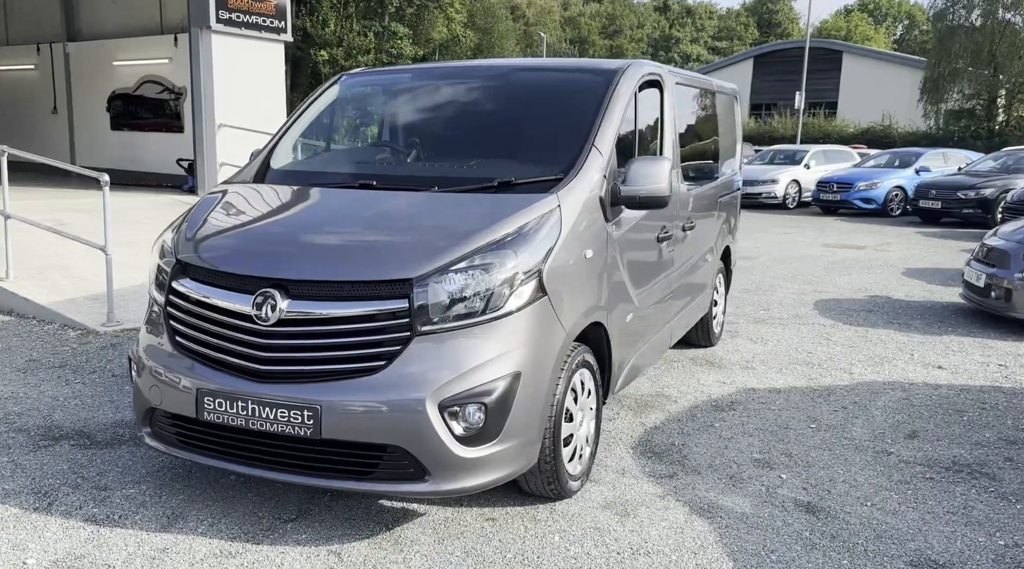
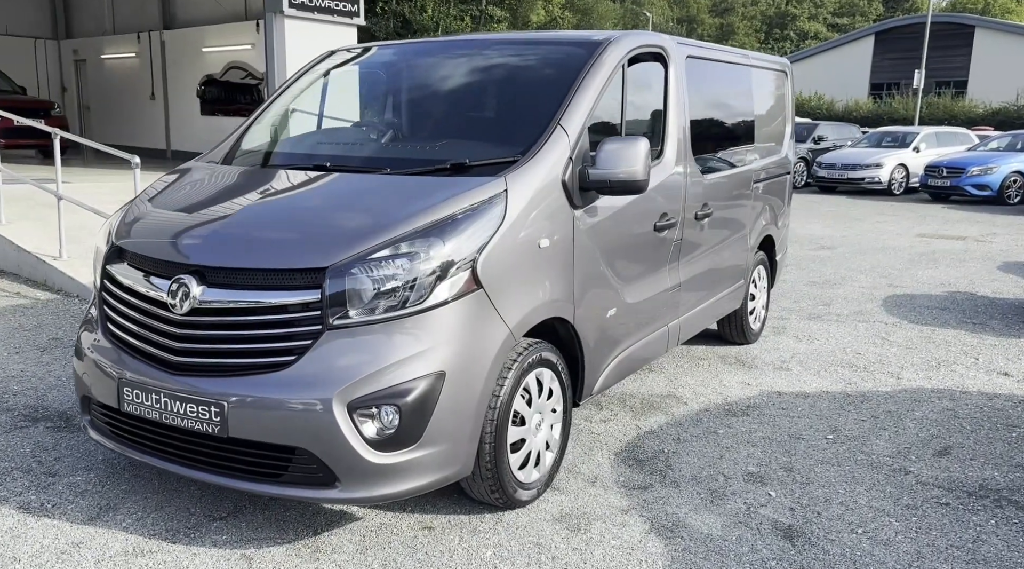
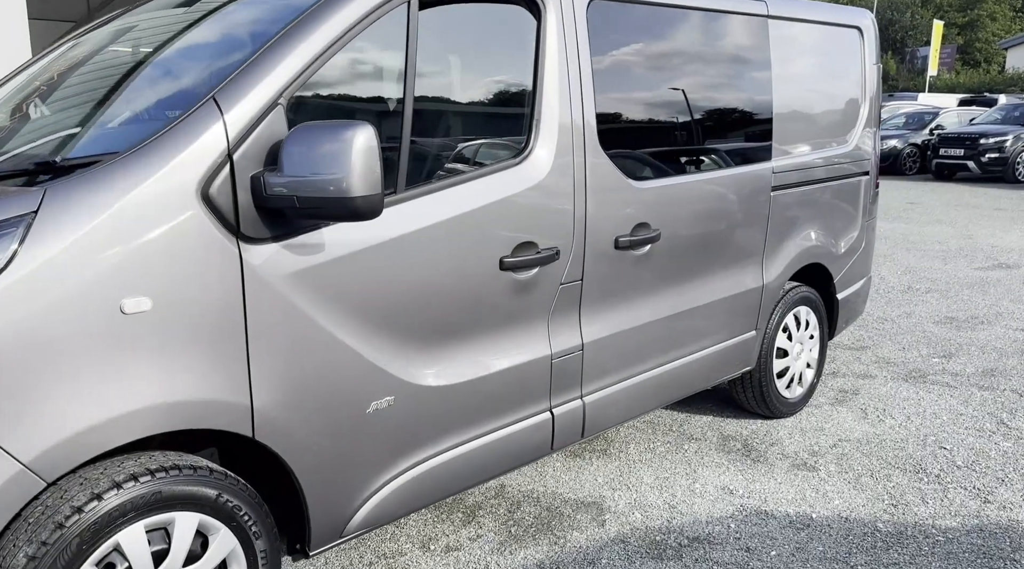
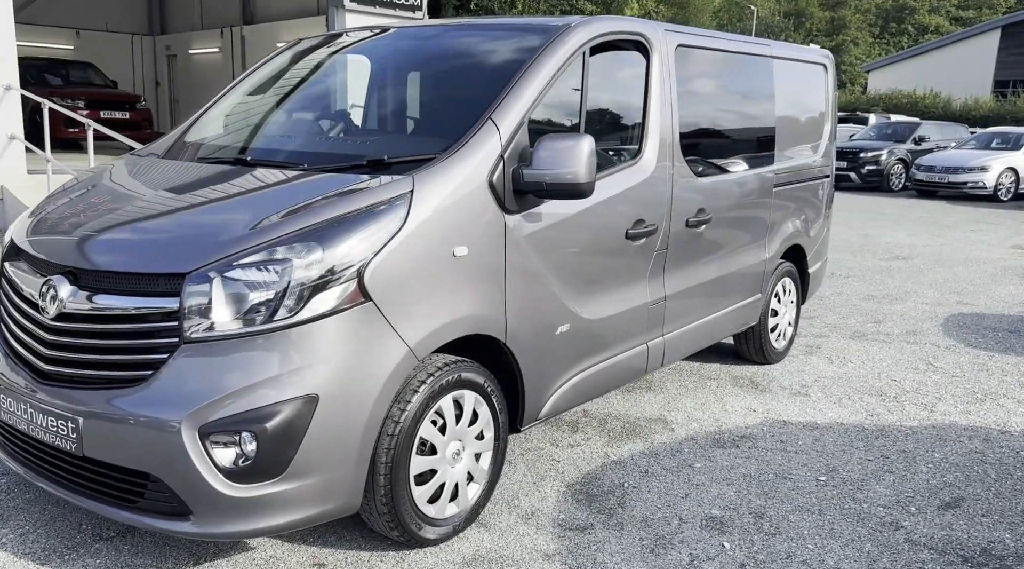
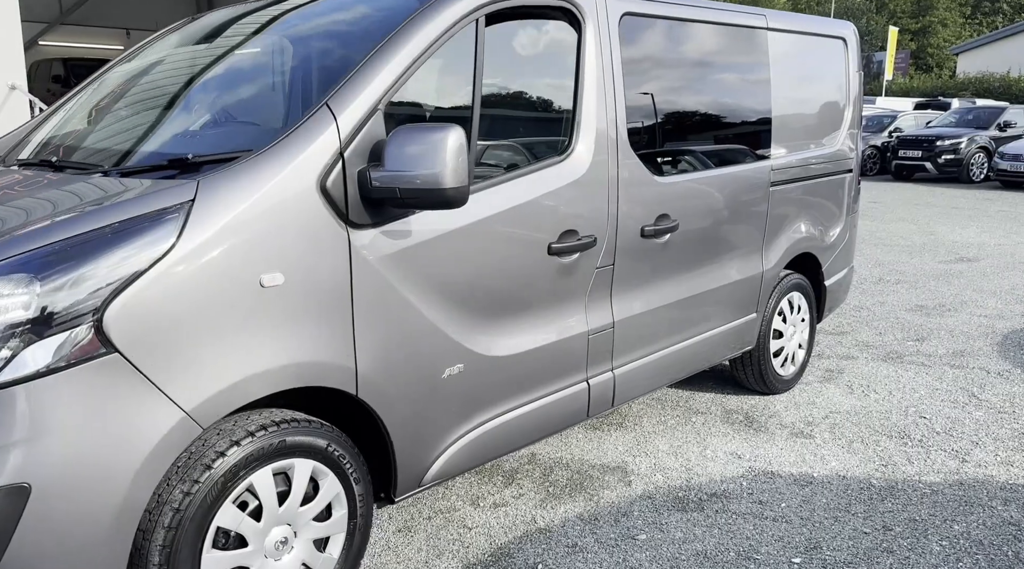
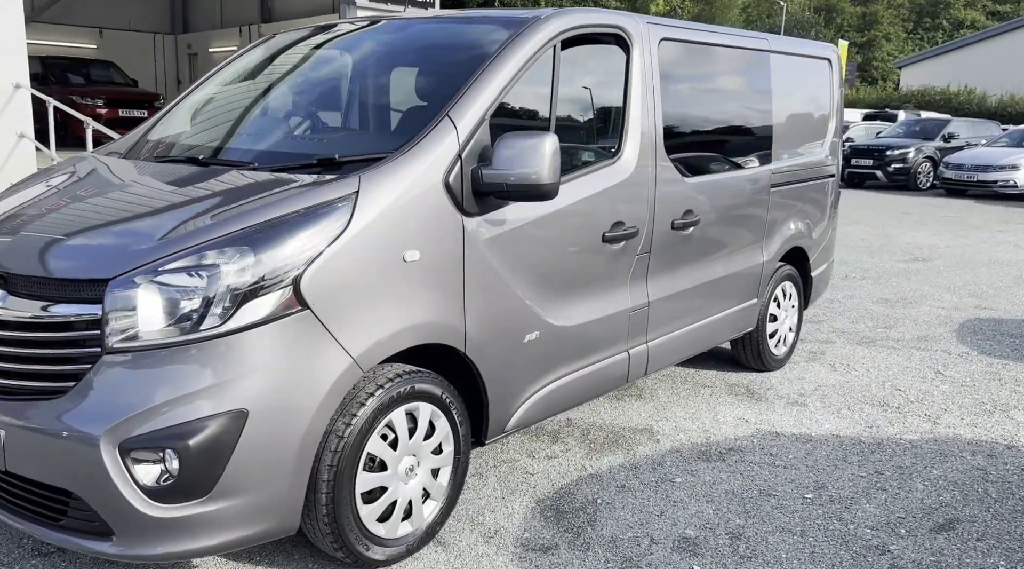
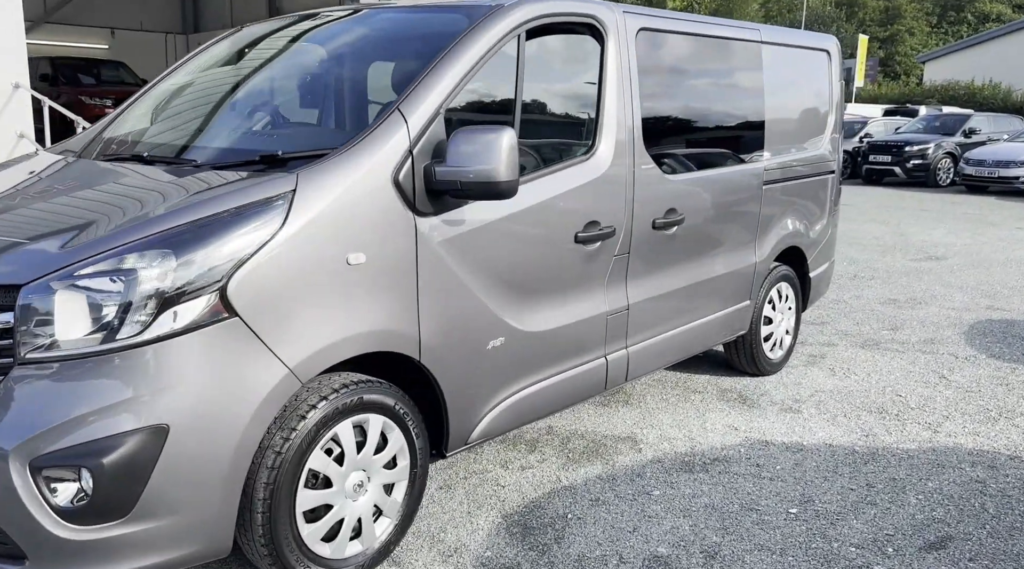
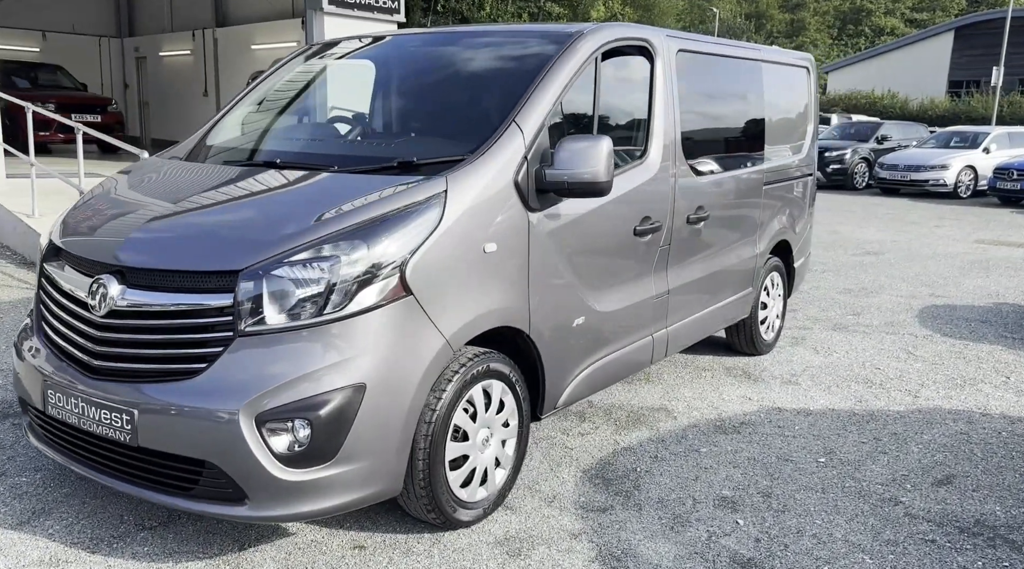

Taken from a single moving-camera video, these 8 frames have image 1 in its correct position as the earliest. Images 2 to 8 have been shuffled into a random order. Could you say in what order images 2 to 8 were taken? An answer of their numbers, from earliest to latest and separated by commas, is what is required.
2, 8, 4, 6, 7, 5, 3
